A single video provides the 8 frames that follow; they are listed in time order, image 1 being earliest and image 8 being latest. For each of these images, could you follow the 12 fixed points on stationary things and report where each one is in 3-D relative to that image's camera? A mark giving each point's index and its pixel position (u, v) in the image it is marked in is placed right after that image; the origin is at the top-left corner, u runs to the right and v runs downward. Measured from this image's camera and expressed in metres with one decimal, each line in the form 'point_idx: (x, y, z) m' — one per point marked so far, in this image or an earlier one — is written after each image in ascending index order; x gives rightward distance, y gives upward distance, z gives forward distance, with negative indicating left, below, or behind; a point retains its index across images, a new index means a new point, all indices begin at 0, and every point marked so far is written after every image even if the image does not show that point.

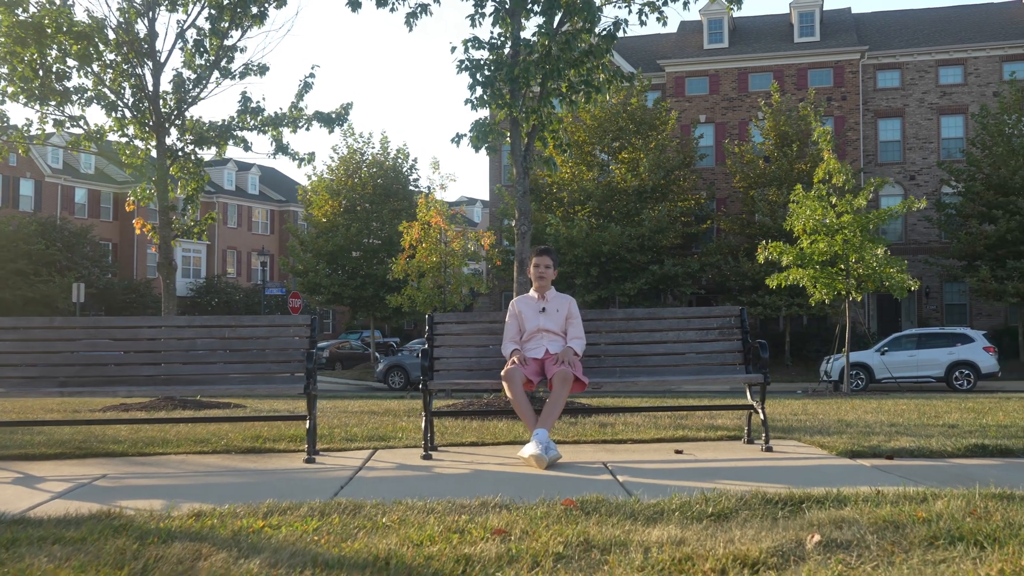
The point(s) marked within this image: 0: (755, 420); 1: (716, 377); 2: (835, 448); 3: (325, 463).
0: (+1.2, -0.6, +5.1) m
1: (+0.8, -0.4, +4.4) m
2: (+1.3, -0.6, +4.2) m
3: (-0.7, -0.7, +4.2) m
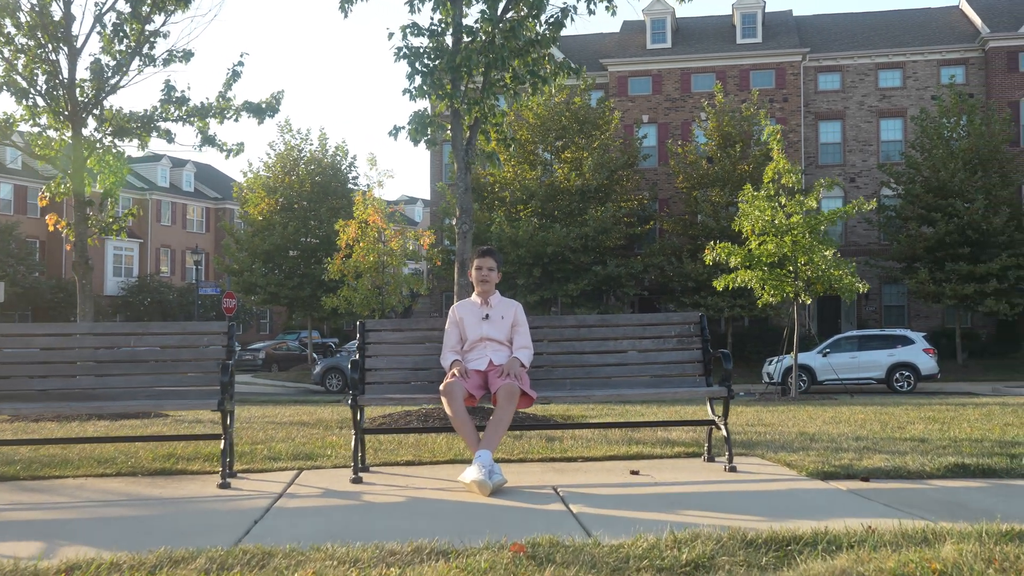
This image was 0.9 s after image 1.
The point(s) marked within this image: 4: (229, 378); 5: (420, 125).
0: (+0.9, -0.7, +4.8) m
1: (+0.6, -0.4, +4.0) m
2: (+1.1, -0.7, +3.9) m
3: (-1.0, -0.7, +3.8) m
4: (-1.0, -0.3, +3.9) m
5: (-0.6, +1.0, +6.5) m
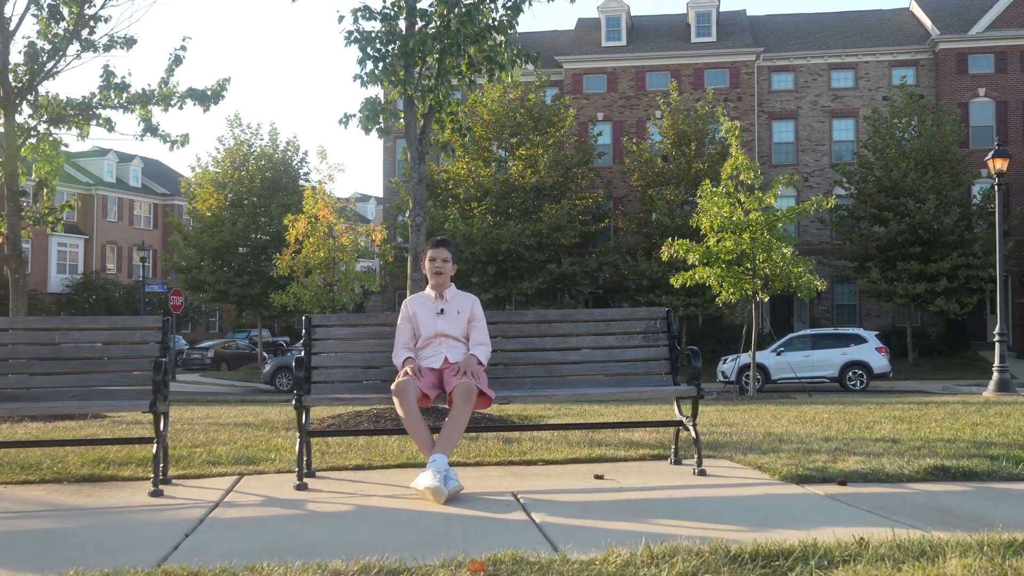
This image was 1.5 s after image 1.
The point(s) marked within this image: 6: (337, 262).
0: (+0.7, -0.6, +4.5) m
1: (+0.5, -0.4, +3.8) m
2: (+0.9, -0.6, +3.7) m
3: (-1.1, -0.7, +3.5) m
4: (-1.2, -0.3, +3.6) m
5: (-0.8, +1.0, +6.2) m
6: (-3.3, +0.5, +20.0) m
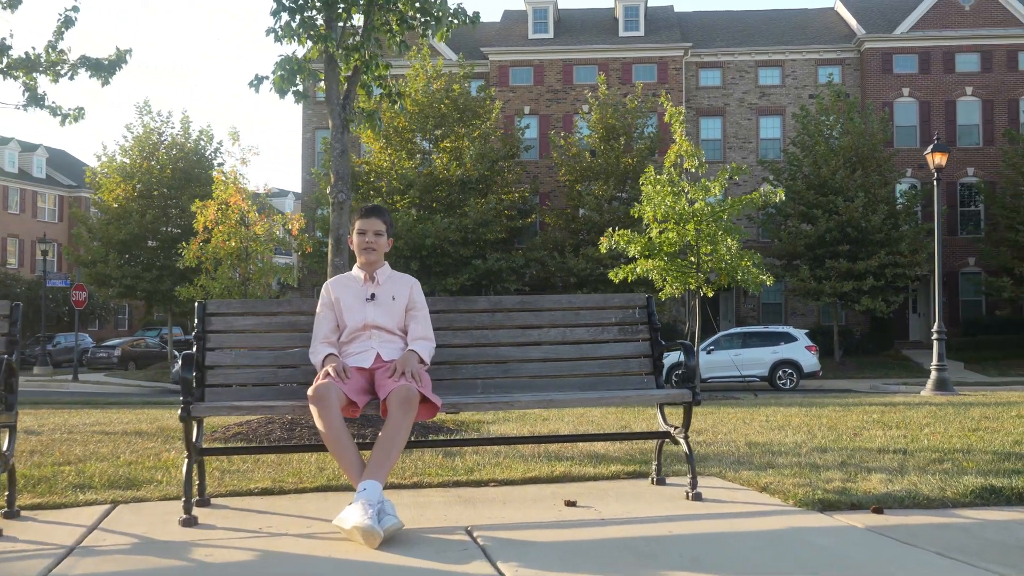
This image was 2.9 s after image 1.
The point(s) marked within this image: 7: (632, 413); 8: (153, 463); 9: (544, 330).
0: (+0.5, -0.6, +3.8) m
1: (+0.3, -0.3, +3.1) m
2: (+0.8, -0.6, +3.0) m
3: (-1.2, -0.6, +2.6) m
4: (-1.3, -0.2, +2.8) m
5: (-1.1, +1.1, +5.4) m
6: (-4.6, +0.6, +18.9) m
7: (+0.7, -0.7, +6.0) m
8: (-1.3, -0.6, +3.9) m
9: (+0.1, -0.1, +3.3) m
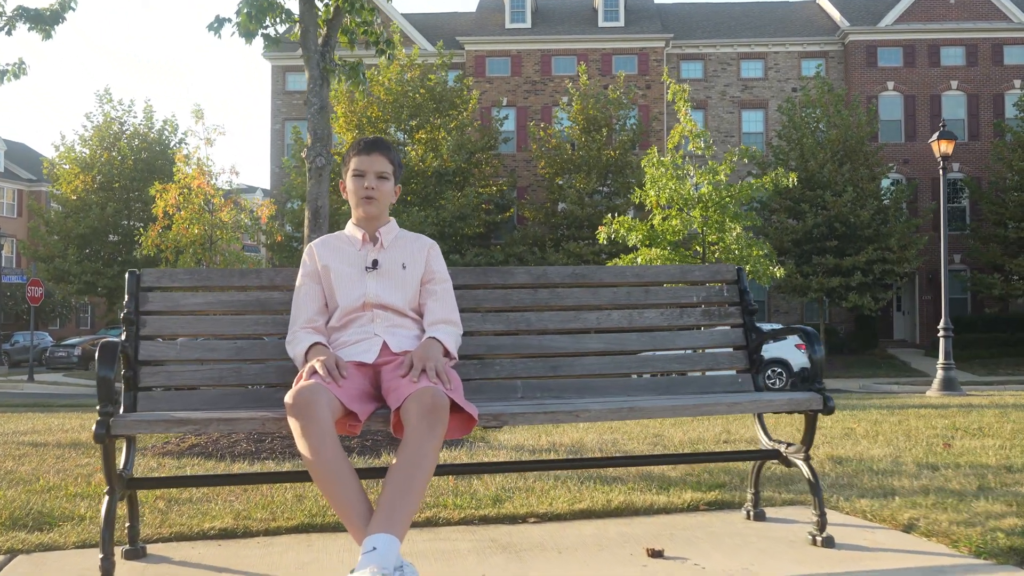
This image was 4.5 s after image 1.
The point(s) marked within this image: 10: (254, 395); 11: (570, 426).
0: (+0.6, -0.5, +3.0) m
1: (+0.4, -0.2, +2.2) m
2: (+0.9, -0.5, +2.1) m
3: (-1.1, -0.5, +1.7) m
4: (-1.2, -0.2, +1.9) m
5: (-1.1, +1.2, +4.5) m
6: (-5.0, +0.7, +17.9) m
7: (+0.7, -0.6, +5.2) m
8: (-1.2, -0.6, +3.0) m
9: (+0.2, -0.1, +2.4) m
10: (-0.5, -0.2, +2.3) m
11: (+0.3, -0.6, +4.9) m
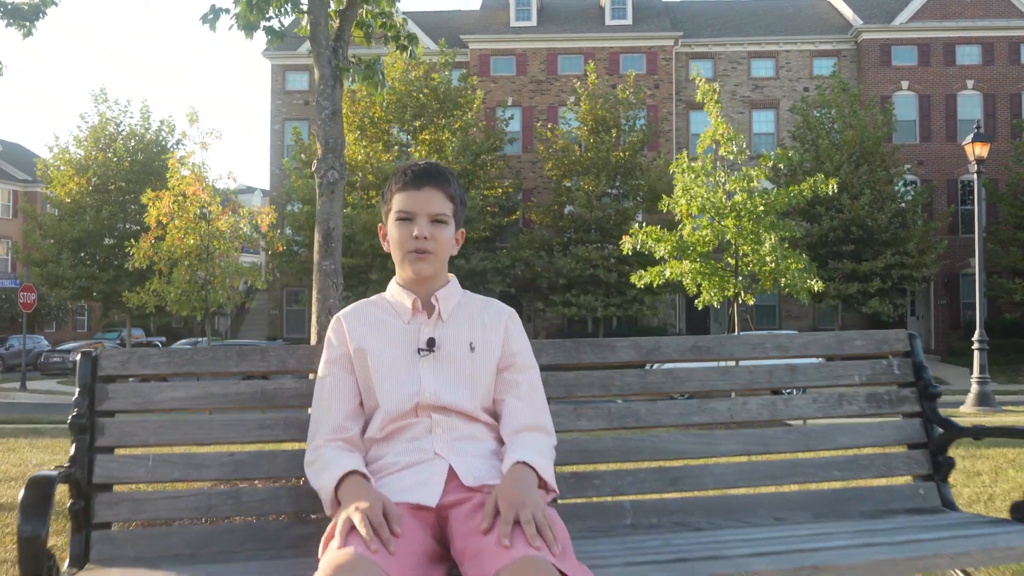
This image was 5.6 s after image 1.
0: (+0.8, -0.6, +2.3) m
1: (+0.6, -0.4, +1.6) m
2: (+1.1, -0.6, +1.5) m
3: (-0.9, -0.7, +1.1) m
4: (-1.0, -0.3, +1.2) m
5: (-0.9, +1.0, +3.8) m
6: (-4.8, +0.6, +17.3) m
7: (+0.9, -0.8, +4.6) m
8: (-1.1, -0.7, +2.4) m
9: (+0.4, -0.2, +1.8) m
10: (-0.4, -0.4, +1.7) m
11: (+0.4, -0.7, +4.2) m
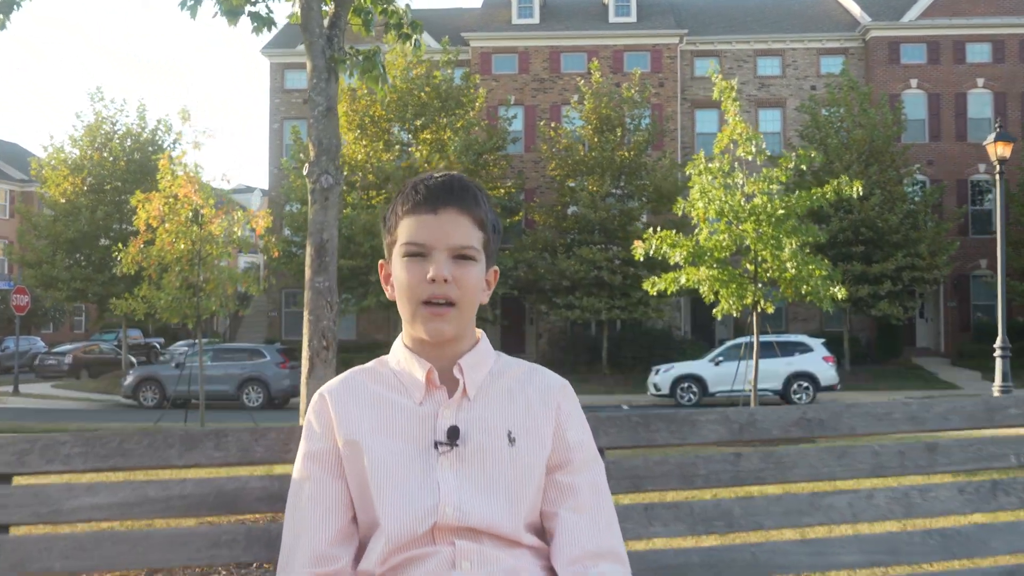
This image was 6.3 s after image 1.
0: (+0.8, -0.7, +1.9) m
1: (+0.6, -0.4, +1.1) m
2: (+1.1, -0.7, +1.0) m
3: (-0.9, -0.7, +0.7) m
4: (-1.0, -0.4, +0.8) m
5: (-0.9, +1.0, +3.4) m
6: (-4.8, +0.5, +16.8) m
7: (+0.9, -0.8, +4.1) m
8: (-1.0, -0.8, +1.9) m
9: (+0.4, -0.3, +1.3) m
10: (-0.3, -0.4, +1.2) m
11: (+0.5, -0.8, +3.8) m
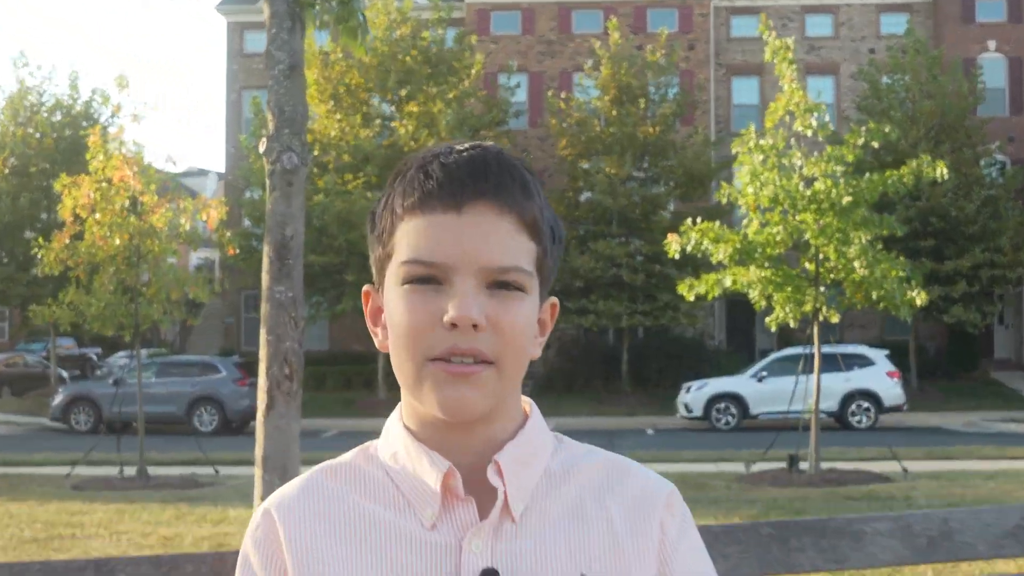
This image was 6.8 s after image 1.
0: (+1.5, -1.1, -2.4) m
1: (+1.3, -0.8, -3.2) m
2: (+1.8, -1.1, -3.3) m
3: (-0.2, -1.2, -3.7) m
4: (-0.3, -0.8, -3.6) m
5: (-0.2, +0.6, -1.0) m
6: (-4.5, +0.3, +12.4) m
7: (+1.5, -1.2, -0.2) m
8: (-0.3, -1.2, -2.4) m
9: (+1.1, -0.7, -3.0) m
10: (+0.4, -0.8, -3.1) m
11: (+1.1, -1.2, -0.5) m
